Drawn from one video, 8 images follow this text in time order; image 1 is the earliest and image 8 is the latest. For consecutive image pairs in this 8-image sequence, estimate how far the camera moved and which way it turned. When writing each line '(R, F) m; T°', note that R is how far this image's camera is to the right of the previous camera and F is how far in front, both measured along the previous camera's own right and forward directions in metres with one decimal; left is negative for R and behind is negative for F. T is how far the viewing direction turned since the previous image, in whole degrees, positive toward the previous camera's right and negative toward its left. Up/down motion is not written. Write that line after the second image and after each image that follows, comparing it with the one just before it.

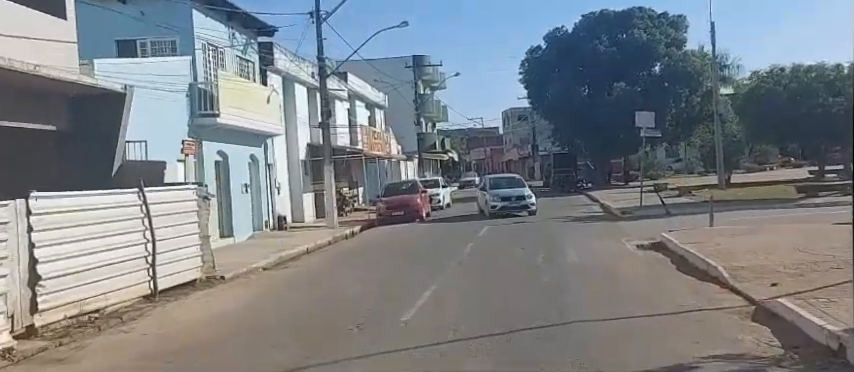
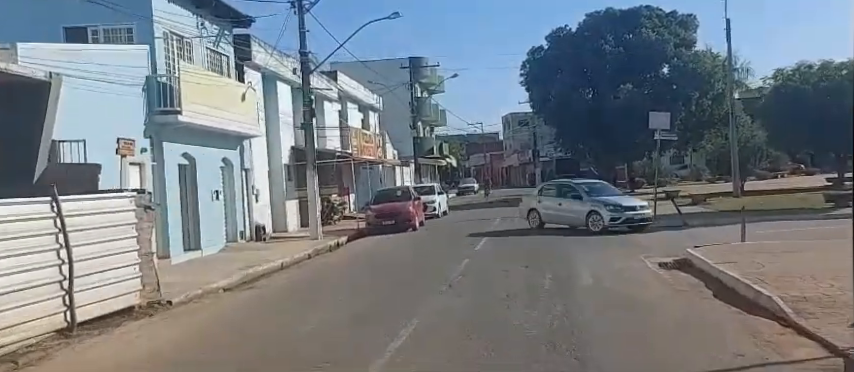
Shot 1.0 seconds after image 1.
(+0.2, +2.7) m; 0°
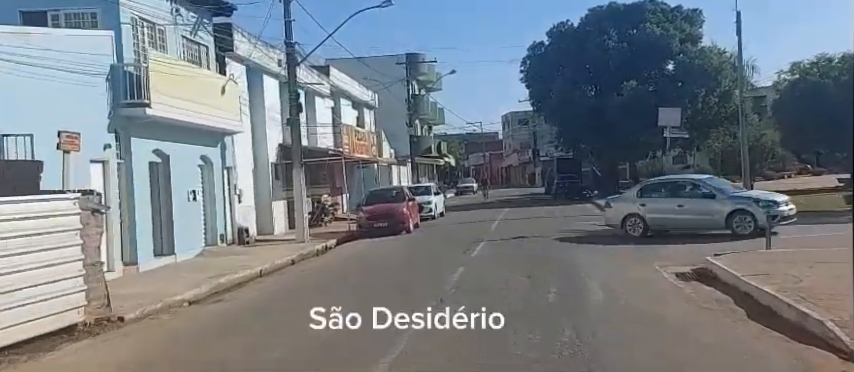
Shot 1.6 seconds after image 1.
(+0.2, +1.8) m; 0°
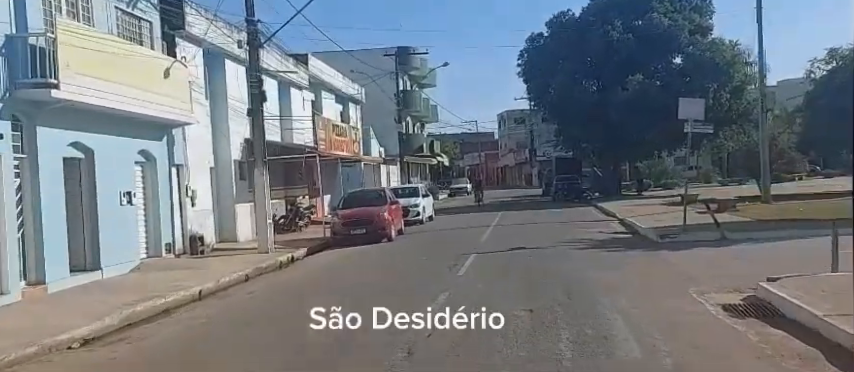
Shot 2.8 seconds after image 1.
(+0.3, +3.6) m; 0°
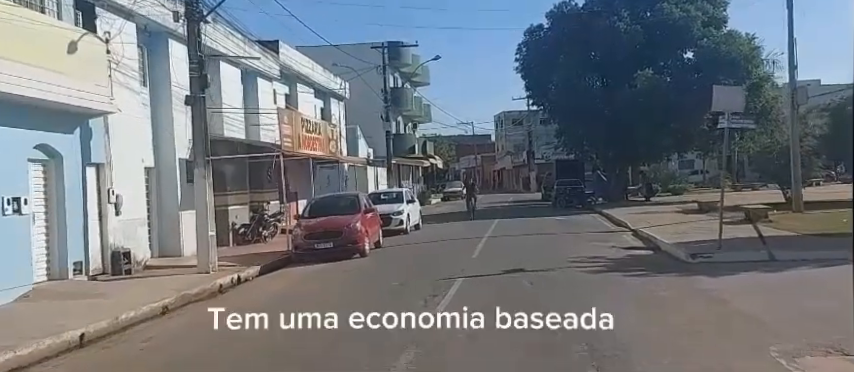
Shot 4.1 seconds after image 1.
(+0.4, +4.1) m; 0°
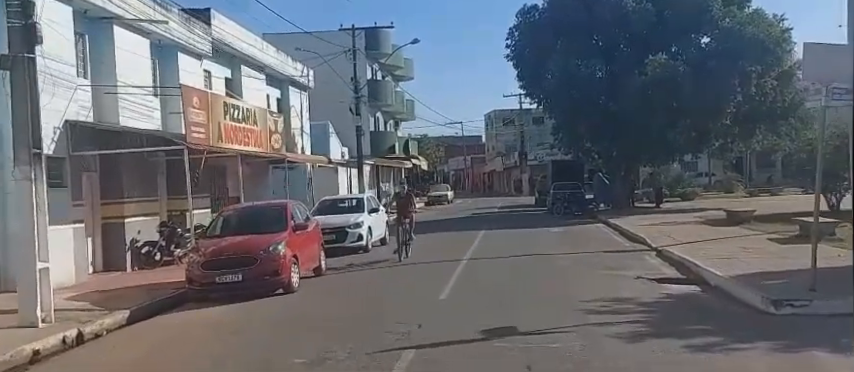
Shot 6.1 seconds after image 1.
(+0.7, +6.3) m; +1°
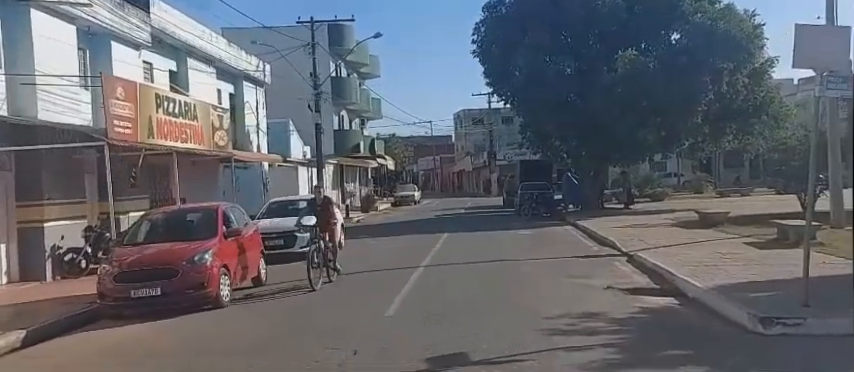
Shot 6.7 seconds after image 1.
(+0.4, +1.6) m; +2°
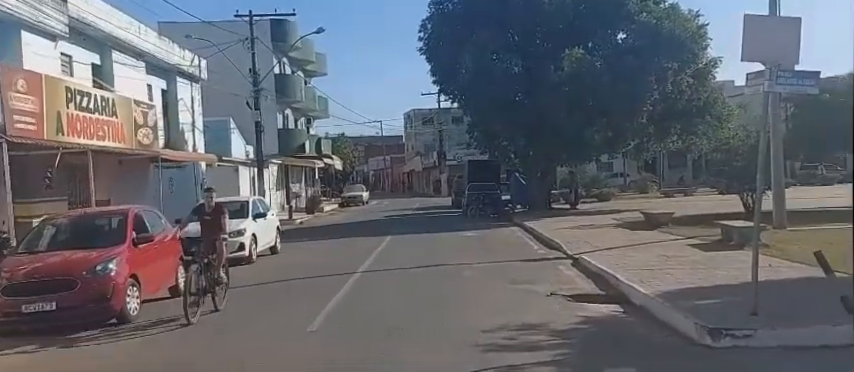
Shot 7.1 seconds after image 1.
(+0.4, +1.0) m; +3°
